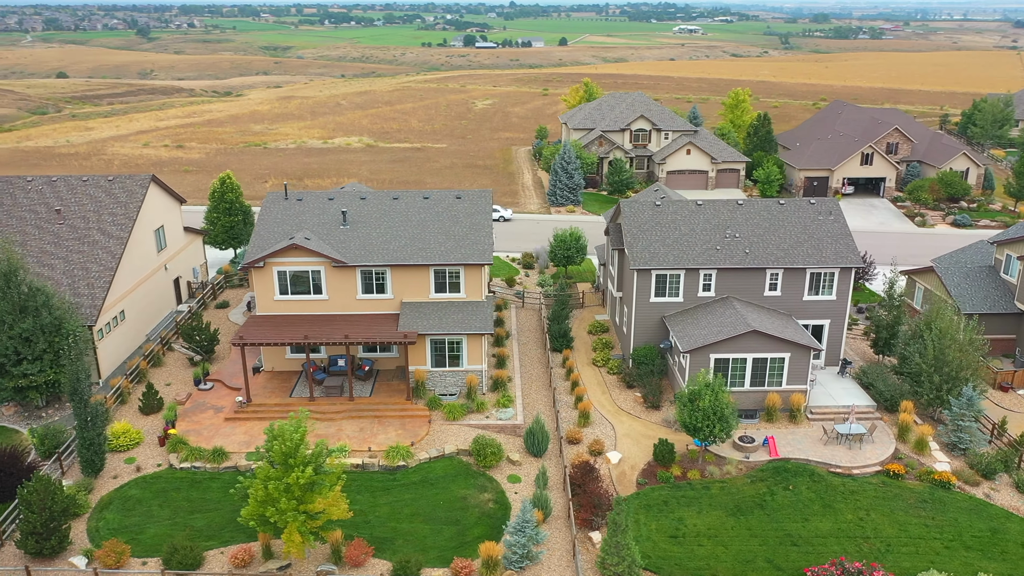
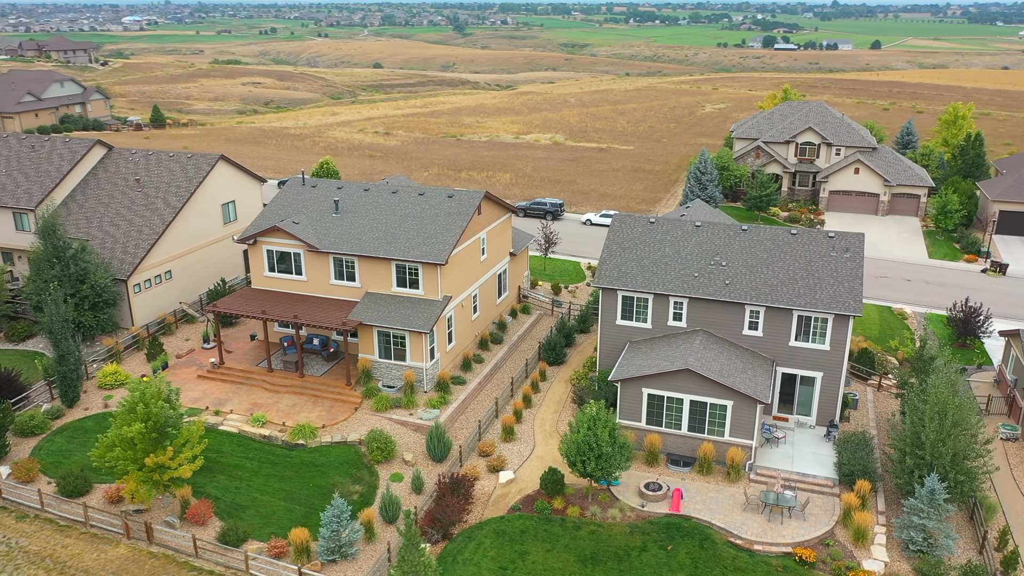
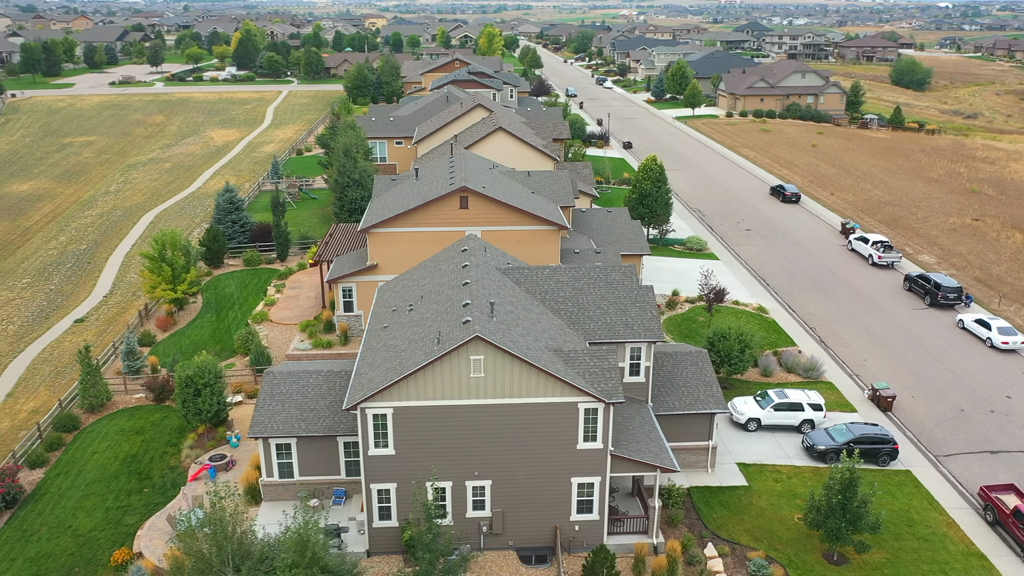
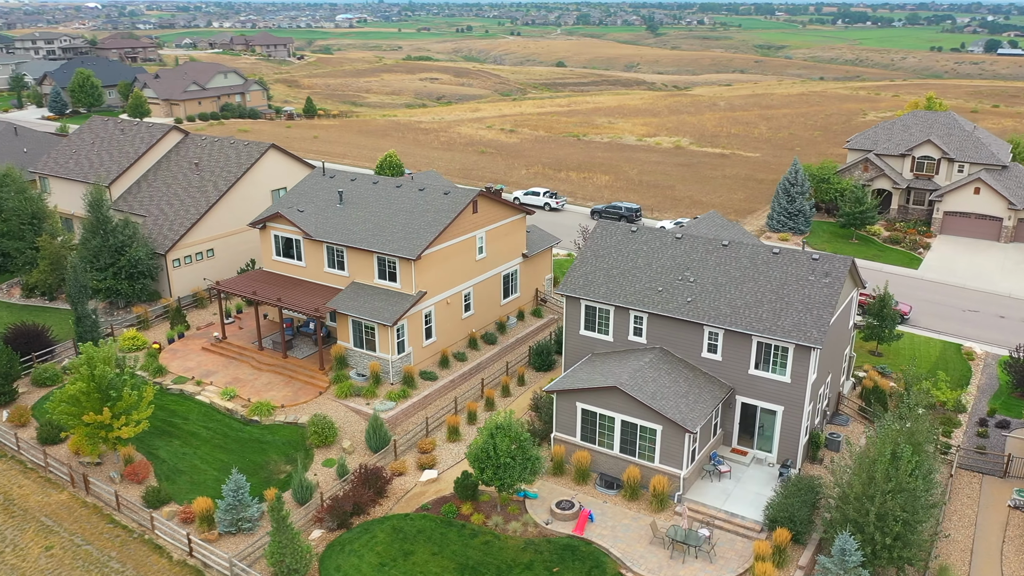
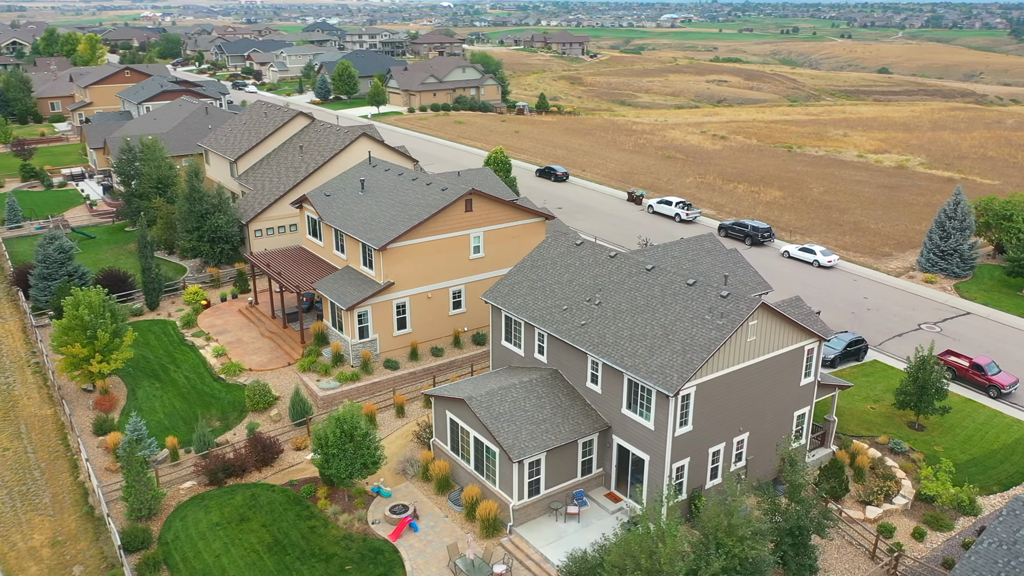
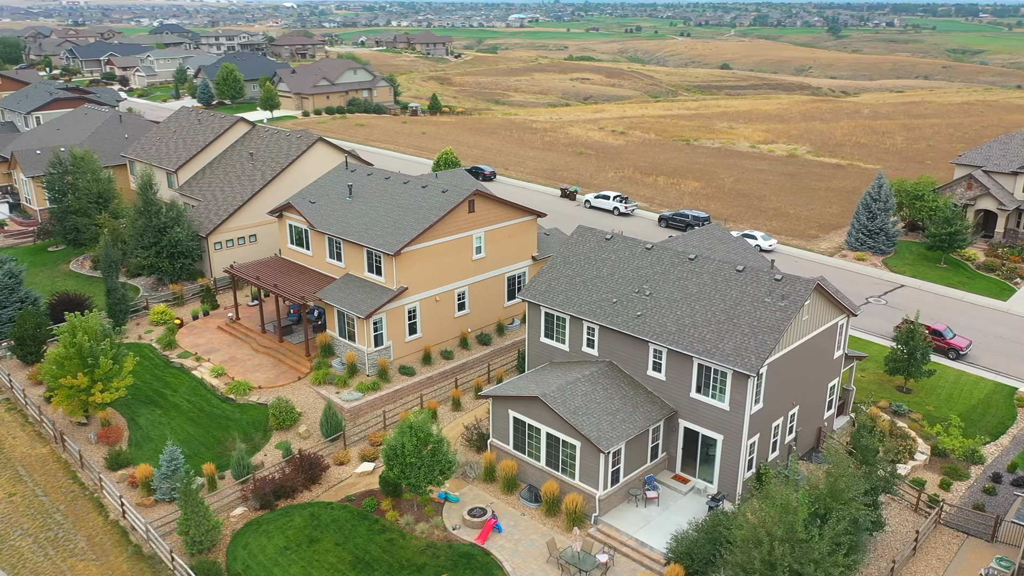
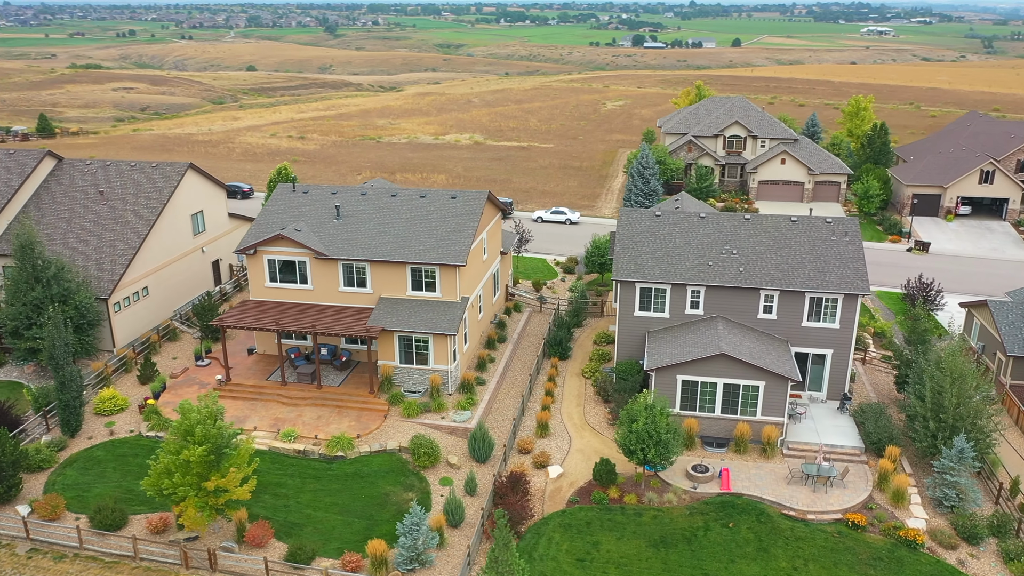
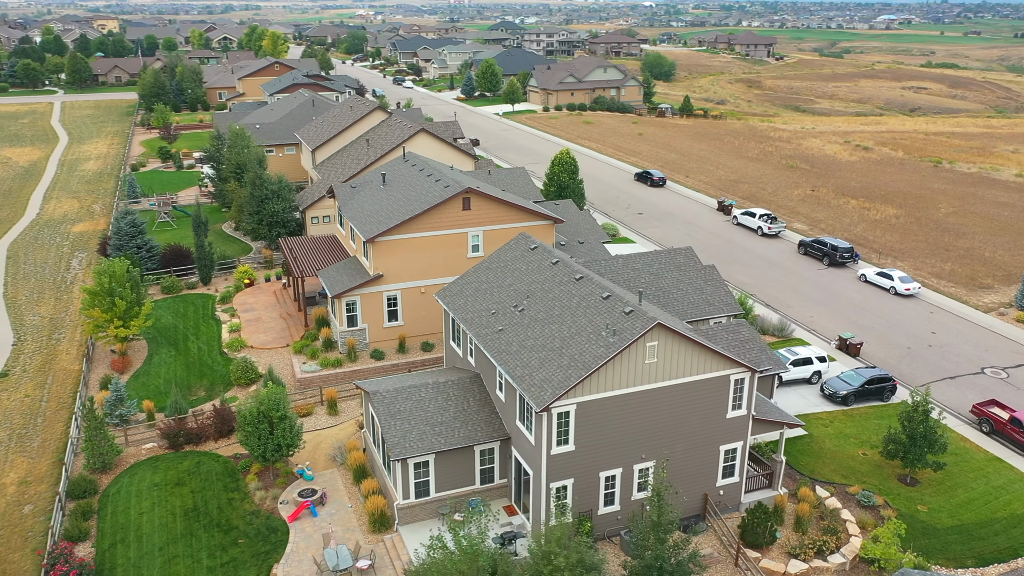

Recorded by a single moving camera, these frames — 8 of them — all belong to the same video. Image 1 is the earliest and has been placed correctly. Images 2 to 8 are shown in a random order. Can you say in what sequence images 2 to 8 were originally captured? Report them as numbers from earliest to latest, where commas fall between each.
7, 2, 4, 6, 5, 8, 3
